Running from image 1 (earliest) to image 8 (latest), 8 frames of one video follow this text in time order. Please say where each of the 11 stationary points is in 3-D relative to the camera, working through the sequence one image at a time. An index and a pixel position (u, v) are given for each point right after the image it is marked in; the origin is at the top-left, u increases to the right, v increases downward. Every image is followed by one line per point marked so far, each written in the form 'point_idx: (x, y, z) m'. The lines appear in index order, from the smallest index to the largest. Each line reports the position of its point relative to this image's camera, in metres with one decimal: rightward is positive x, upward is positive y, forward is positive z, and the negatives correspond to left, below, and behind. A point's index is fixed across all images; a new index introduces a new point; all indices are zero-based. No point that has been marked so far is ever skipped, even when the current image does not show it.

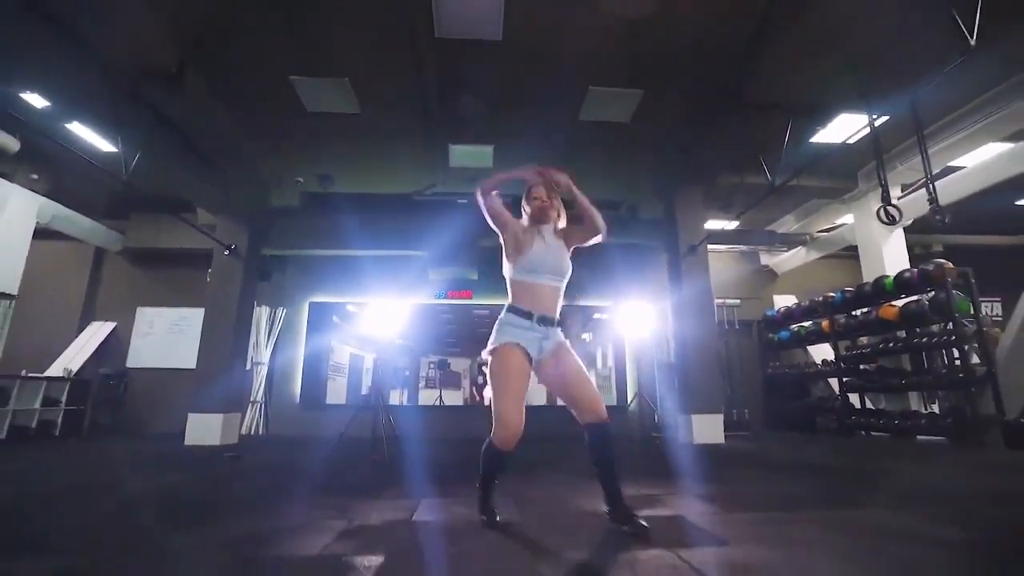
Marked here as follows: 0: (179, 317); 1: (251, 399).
0: (-4.5, -0.4, +6.7) m
1: (-3.4, -1.4, +6.3) m
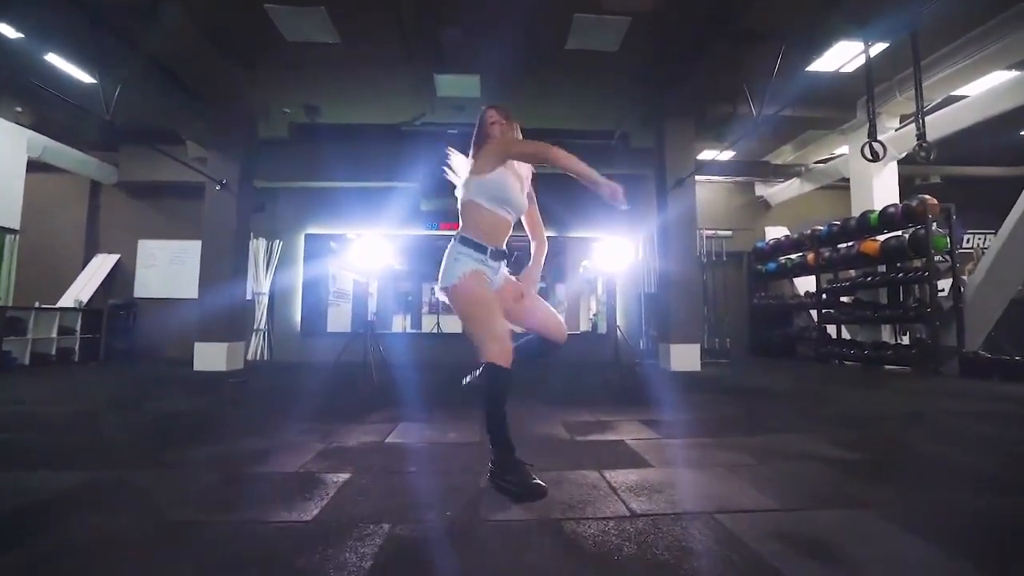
0: (-4.7, +0.6, +6.9) m
1: (-3.5, -0.5, +6.7) m
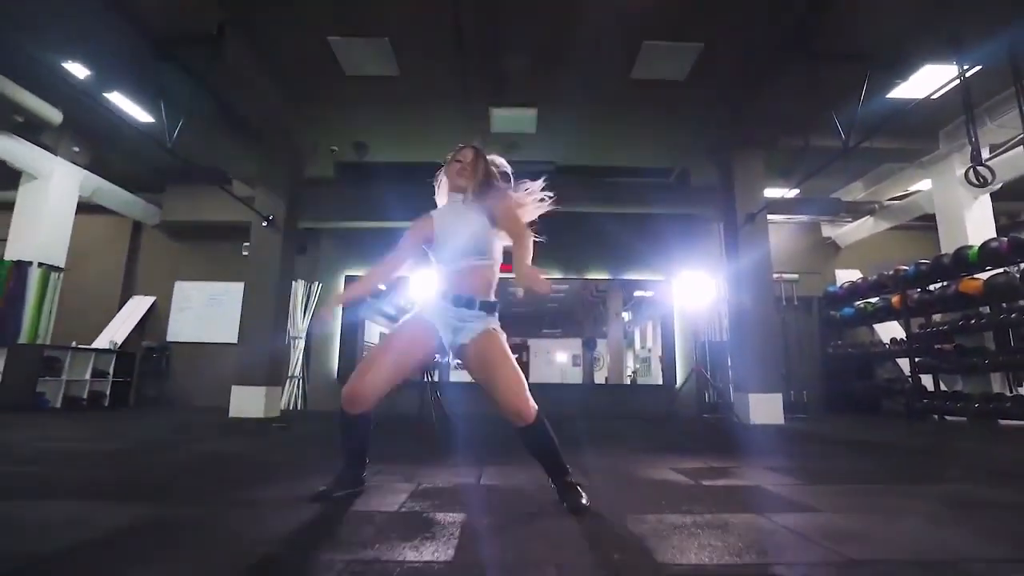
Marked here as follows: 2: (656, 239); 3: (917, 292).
0: (-3.9, 0.0, +6.9) m
1: (-2.8, -1.1, +6.5) m
2: (+2.0, +0.6, +6.8) m
3: (+4.6, -0.1, +5.6) m
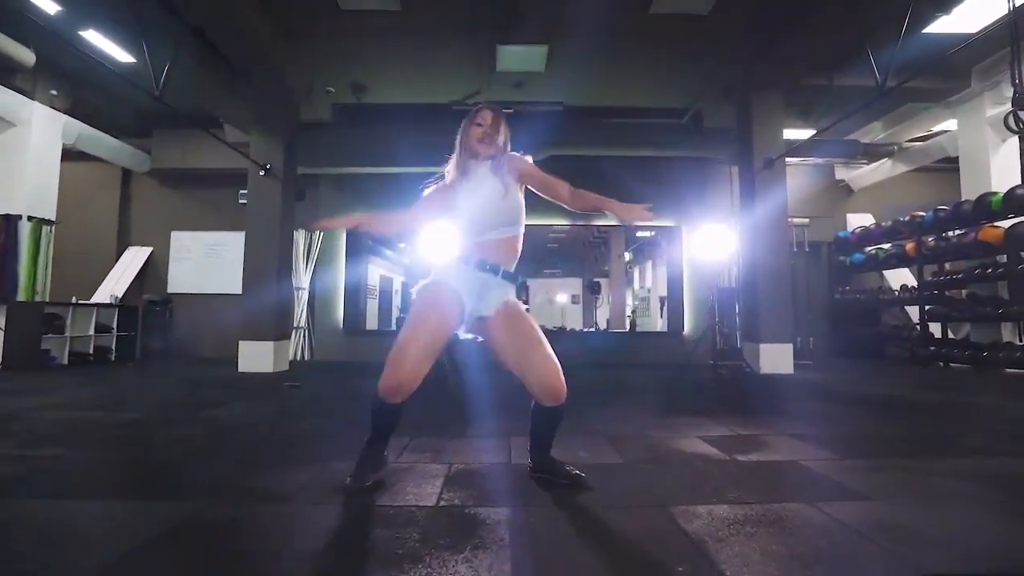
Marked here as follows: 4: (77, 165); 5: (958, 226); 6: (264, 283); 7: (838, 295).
0: (-3.9, +0.7, +6.7) m
1: (-2.7, -0.4, +6.5) m
2: (+2.1, +1.4, +6.6) m
3: (+4.7, +0.5, +5.5) m
4: (-6.2, +1.8, +7.0) m
5: (+4.6, +0.6, +5.1) m
6: (-2.8, +0.1, +5.6) m
7: (+4.4, -0.1, +6.6) m
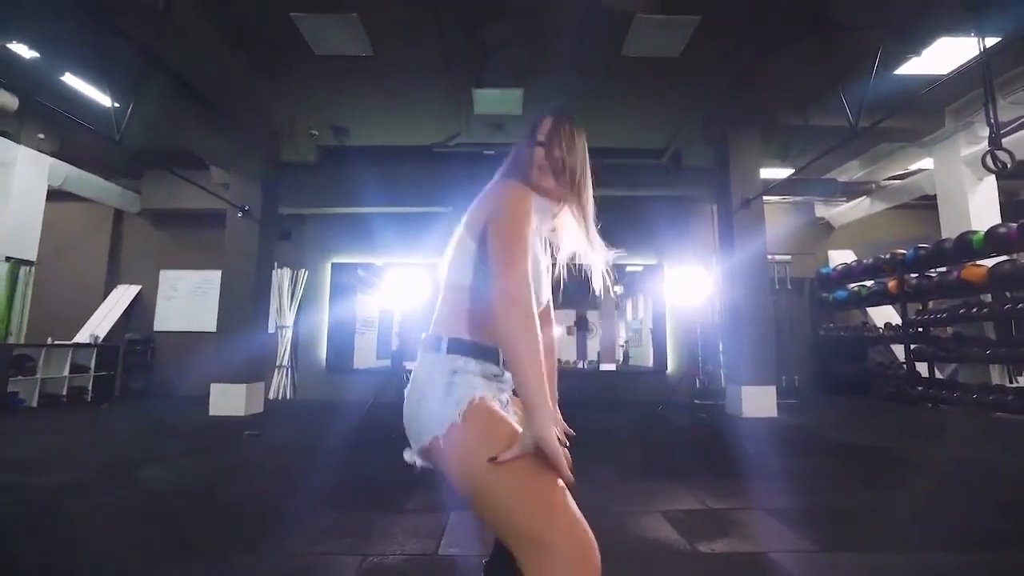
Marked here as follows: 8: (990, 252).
0: (-4.1, +0.1, +6.5) m
1: (-3.0, -1.0, +6.2) m
2: (+1.8, +0.9, +6.5) m
3: (+4.4, +0.1, +5.4) m
4: (-6.5, +1.2, +6.9) m
5: (+4.4, +0.2, +5.0) m
6: (-3.1, -0.4, +5.4) m
7: (+4.1, -0.6, +6.5) m
8: (+4.4, +0.3, +4.5) m
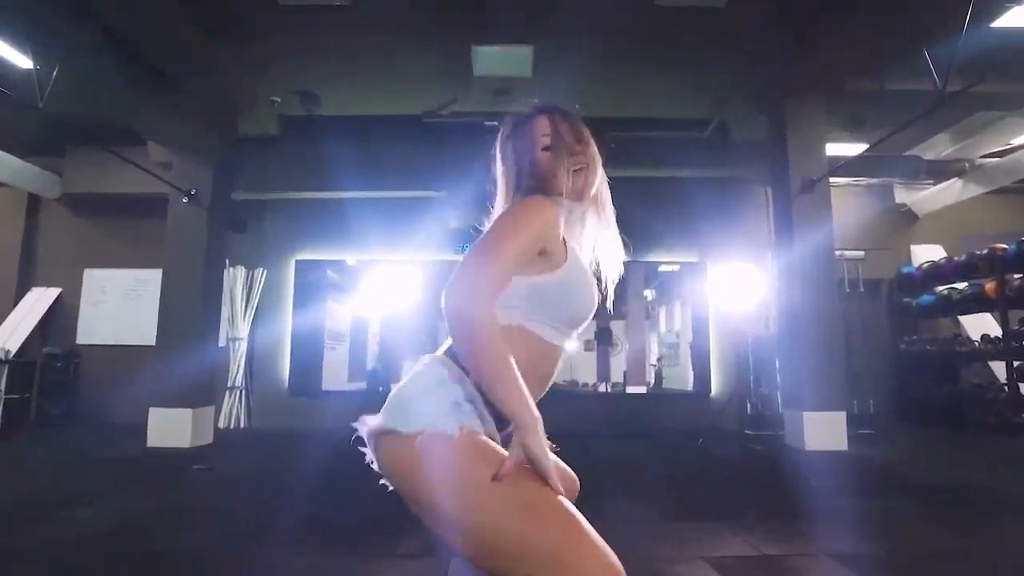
0: (-4.1, +0.1, +5.5) m
1: (-2.9, -1.0, +5.2) m
2: (+1.9, +0.8, +5.5) m
3: (+4.5, +0.1, +4.4) m
4: (-6.5, +1.2, +5.9) m
5: (+4.4, +0.2, +4.0) m
6: (-3.0, -0.4, +4.3) m
7: (+4.2, -0.6, +5.4) m
8: (+4.4, +0.3, +3.5) m
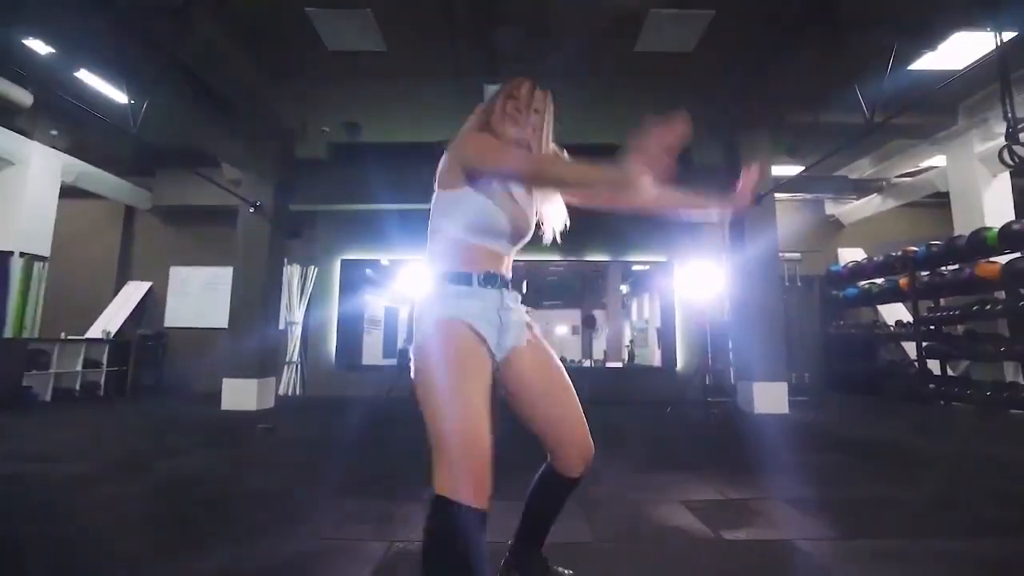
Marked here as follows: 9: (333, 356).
0: (-4.0, +0.2, +6.6) m
1: (-2.9, -0.9, +6.2) m
2: (+1.9, +0.9, +6.5) m
3: (+4.5, +0.1, +5.4) m
4: (-6.4, +1.3, +6.9) m
5: (+4.5, +0.3, +5.0) m
6: (-3.0, -0.4, +5.4) m
7: (+4.2, -0.6, +6.4) m
8: (+4.5, +0.3, +4.4) m
9: (-2.4, -0.9, +6.4) m
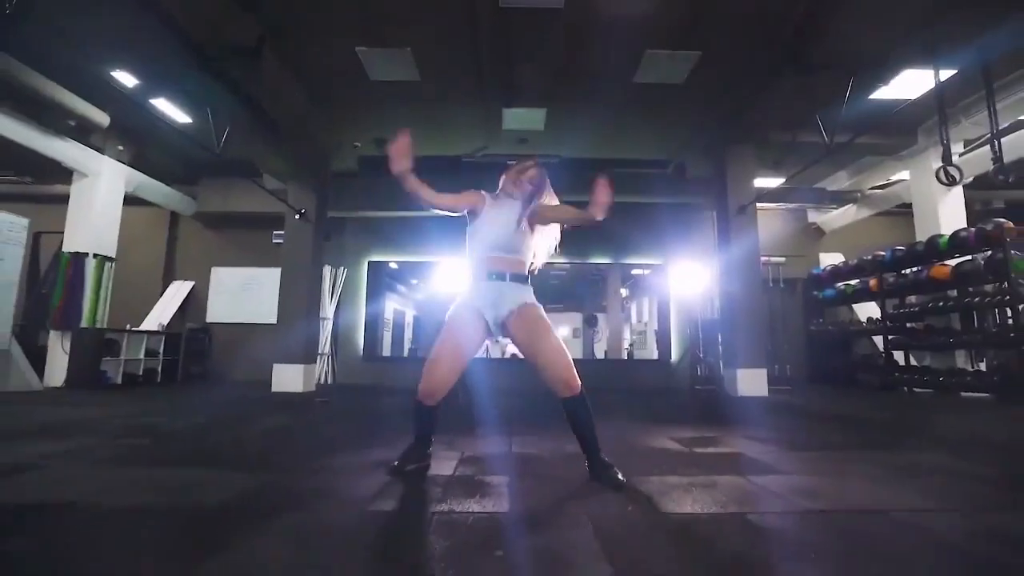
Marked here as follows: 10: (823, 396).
0: (-3.9, +0.2, +7.2) m
1: (-2.7, -0.9, +6.9) m
2: (+2.1, +0.9, +7.2) m
3: (+4.7, +0.2, +6.1) m
4: (-6.2, +1.3, +7.6) m
5: (+4.6, +0.3, +5.7) m
6: (-2.8, -0.3, +6.0) m
7: (+4.4, -0.6, +7.1) m
8: (+4.6, +0.4, +5.1) m
9: (-2.2, -0.9, +7.1) m
10: (+3.7, -1.3, +5.9) m
